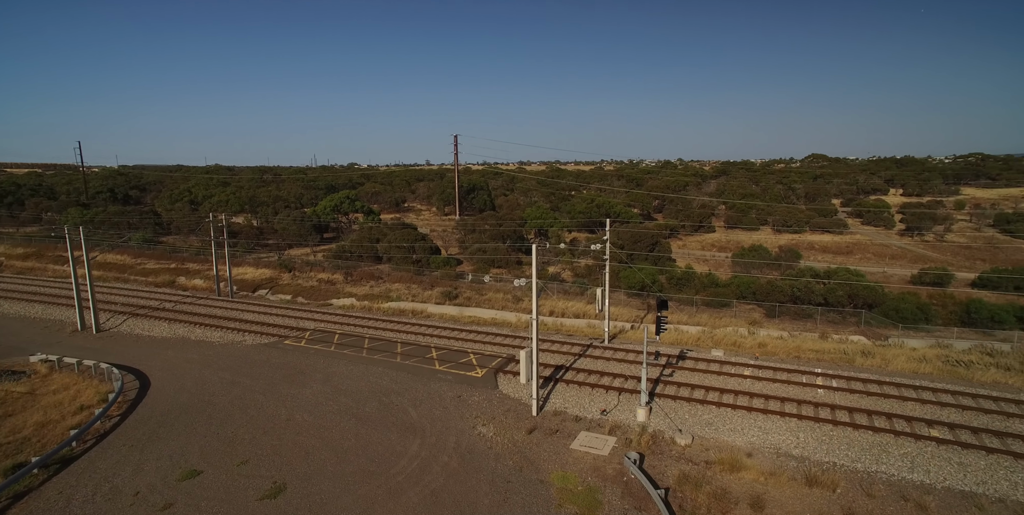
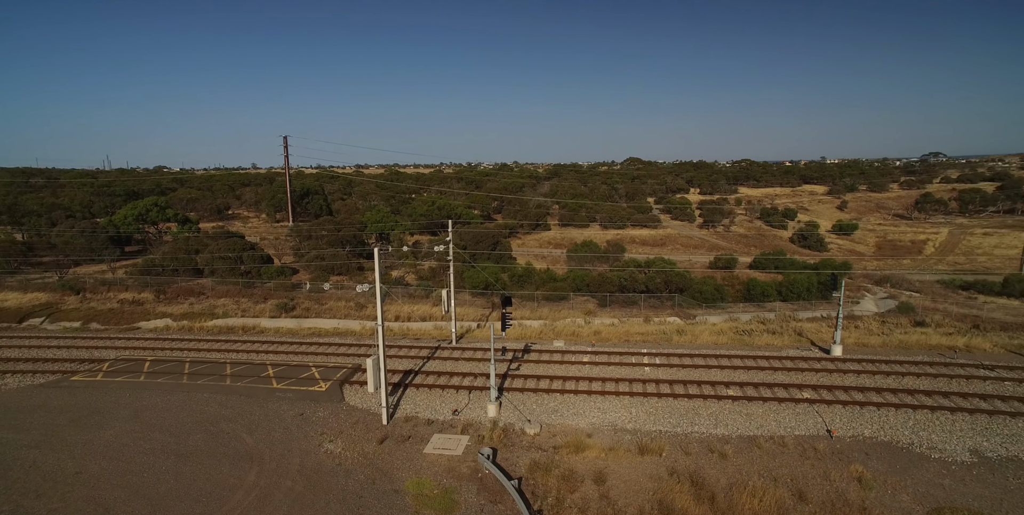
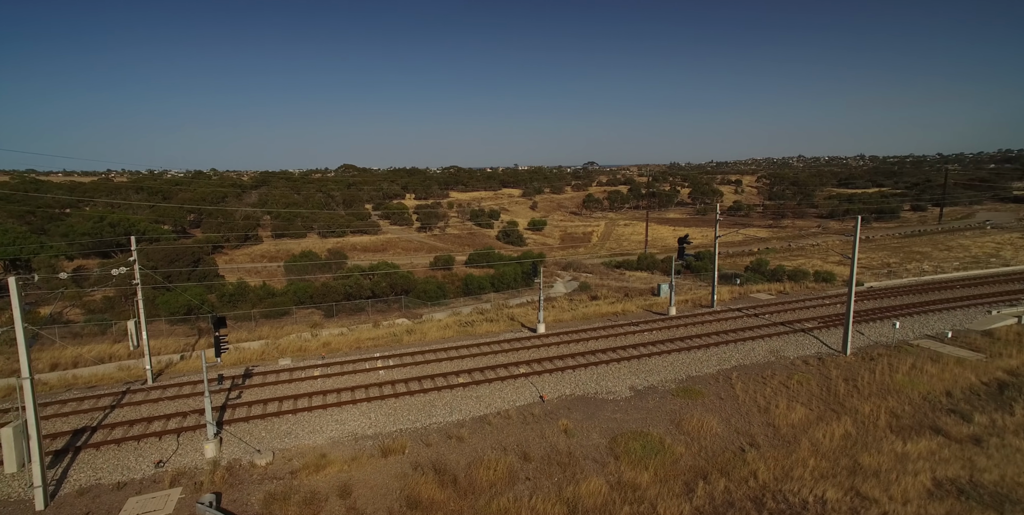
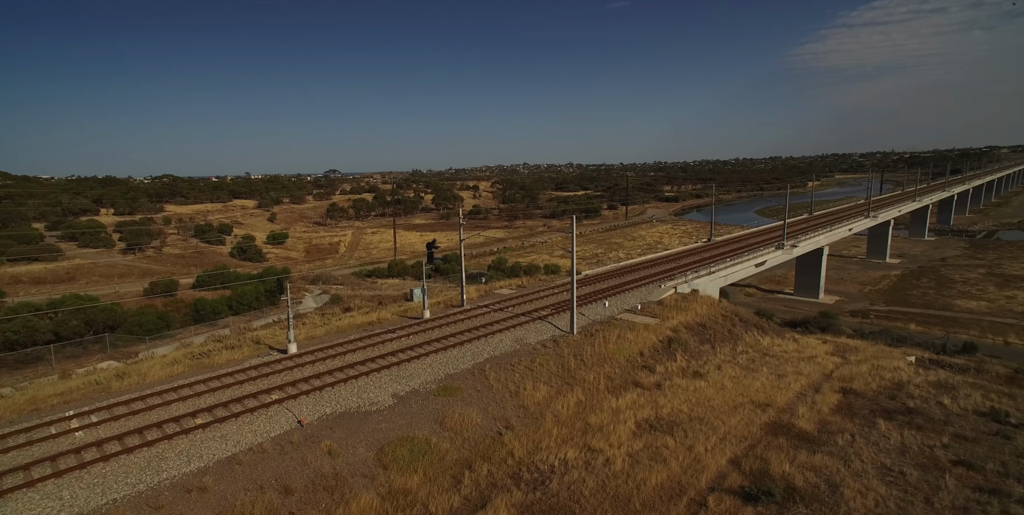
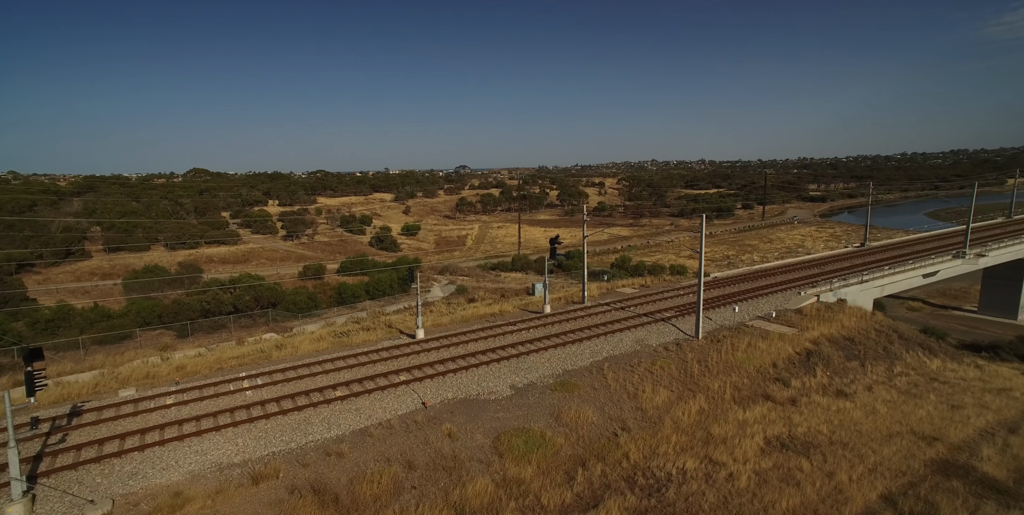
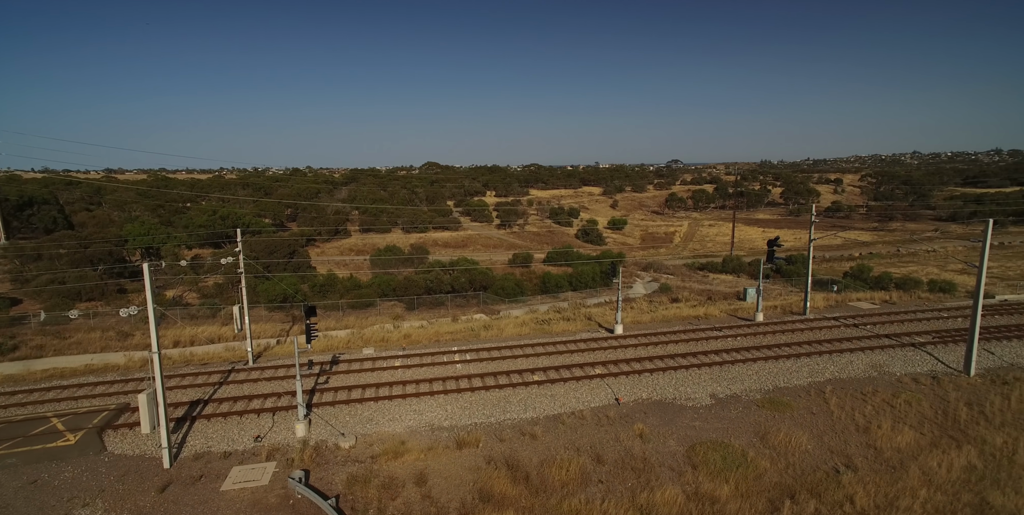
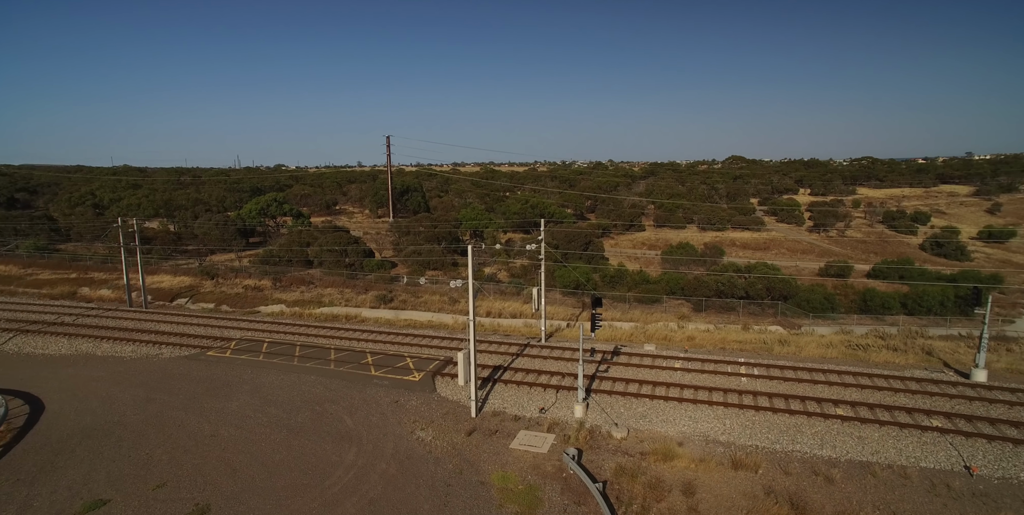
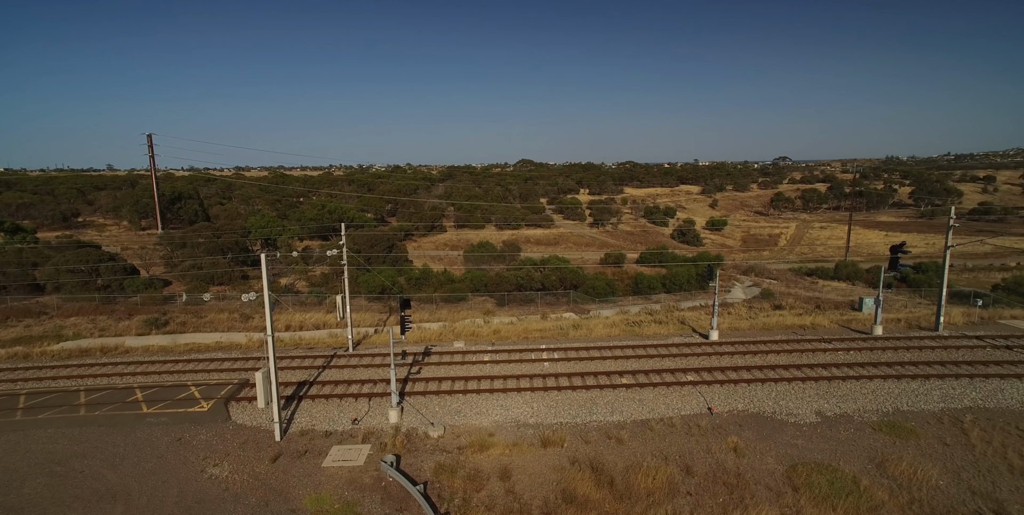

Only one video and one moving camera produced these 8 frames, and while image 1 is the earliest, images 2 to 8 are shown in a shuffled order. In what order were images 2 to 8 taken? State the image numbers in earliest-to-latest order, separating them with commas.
7, 2, 8, 6, 3, 5, 4
